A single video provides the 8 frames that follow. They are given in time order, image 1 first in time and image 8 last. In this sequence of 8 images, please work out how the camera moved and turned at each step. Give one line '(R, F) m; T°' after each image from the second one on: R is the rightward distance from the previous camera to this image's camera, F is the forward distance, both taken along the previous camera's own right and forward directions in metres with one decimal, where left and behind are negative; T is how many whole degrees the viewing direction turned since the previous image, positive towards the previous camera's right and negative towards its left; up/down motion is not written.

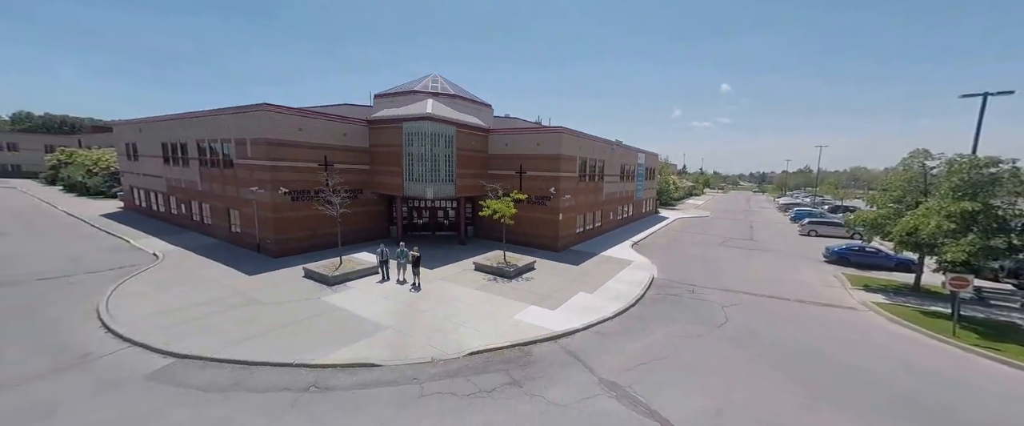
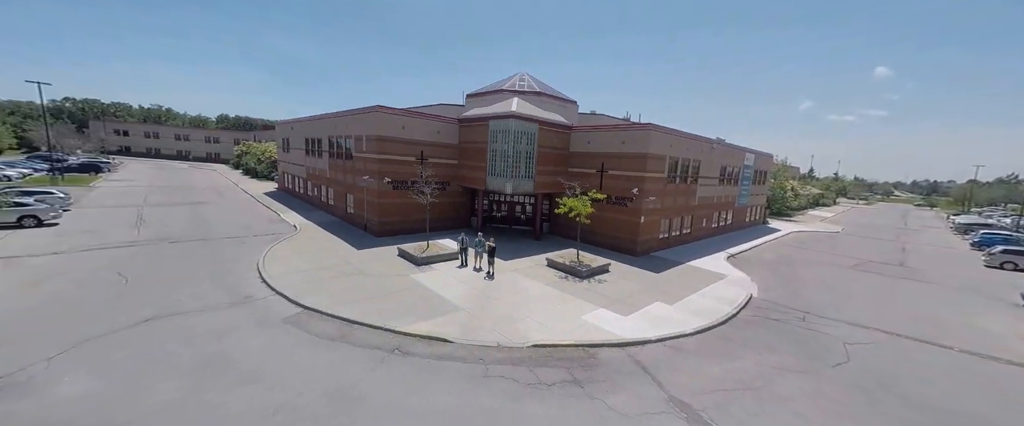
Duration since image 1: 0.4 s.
(+2.1, +0.3) m; -17°
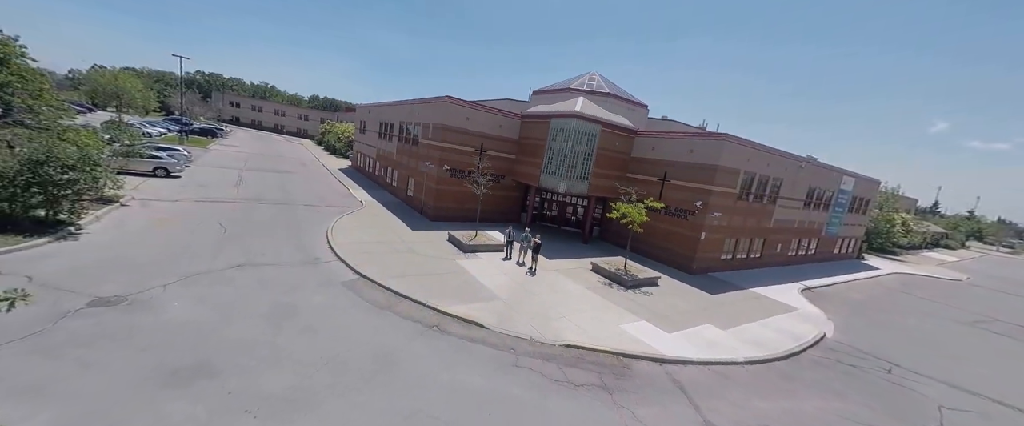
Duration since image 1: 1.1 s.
(+0.5, +0.1) m; -9°
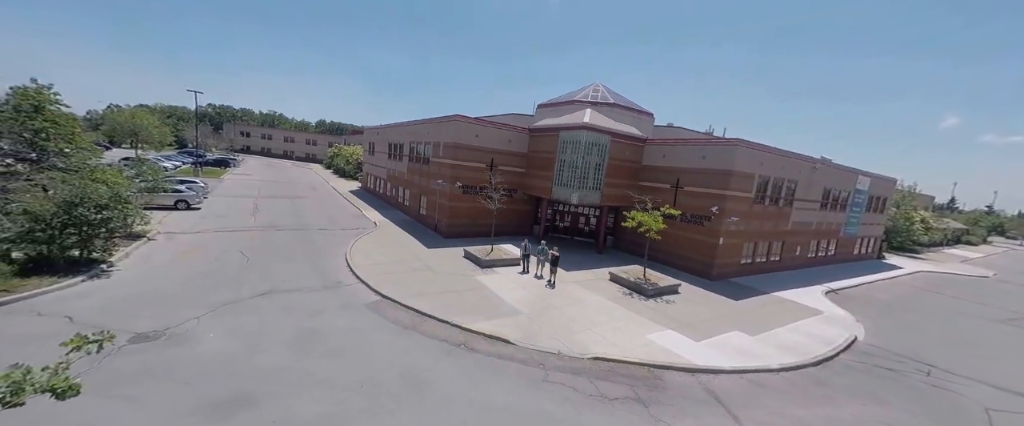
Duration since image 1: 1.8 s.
(-0.5, 0.0) m; -1°
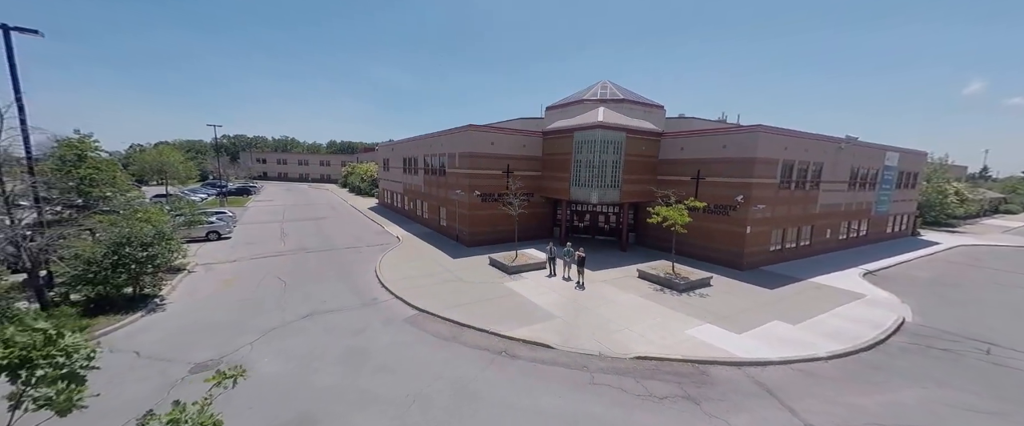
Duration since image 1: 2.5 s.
(-0.6, -0.1) m; -2°
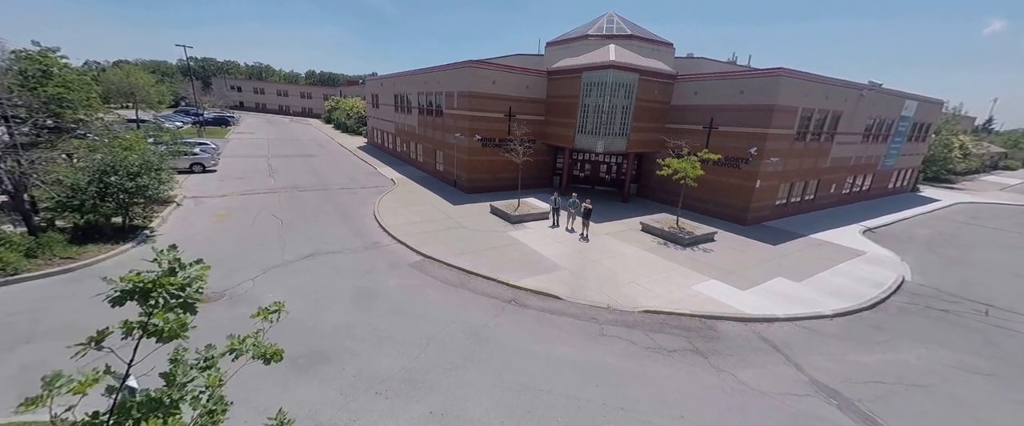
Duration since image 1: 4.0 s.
(-0.9, +0.6) m; +2°
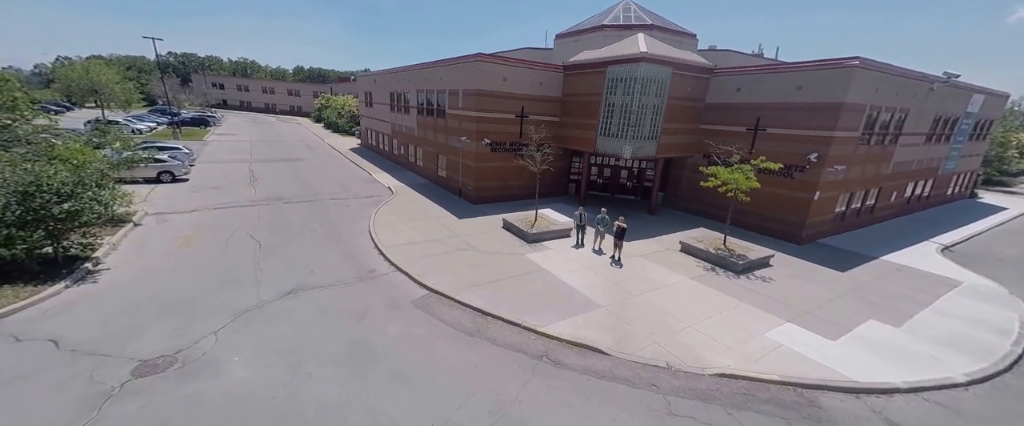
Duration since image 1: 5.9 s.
(-1.0, +3.1) m; 0°
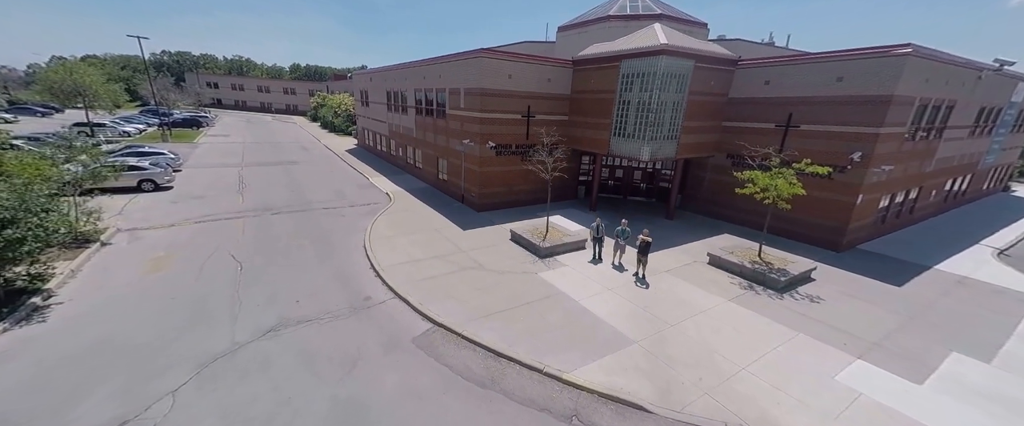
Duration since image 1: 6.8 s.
(-0.5, +2.1) m; 0°
